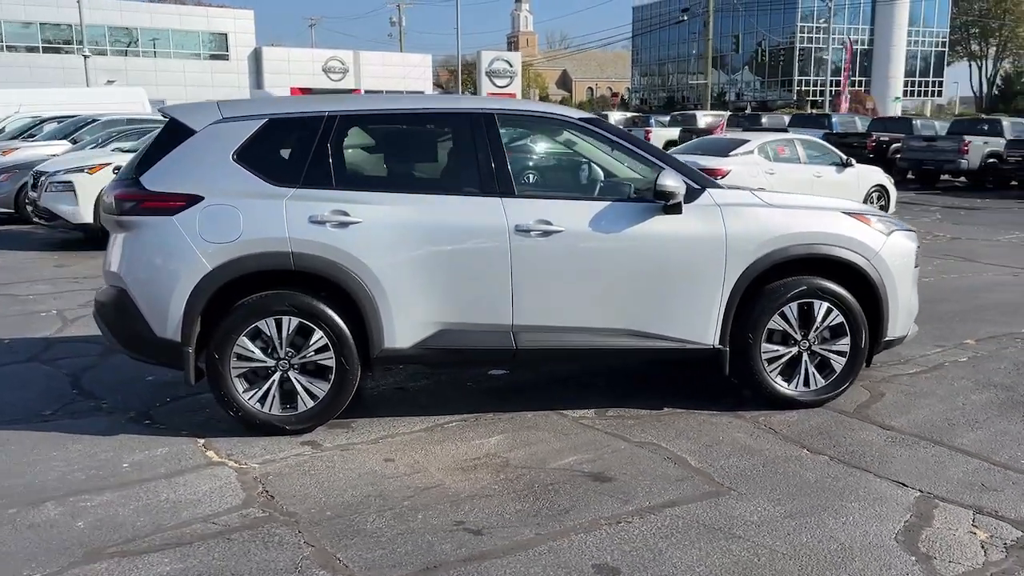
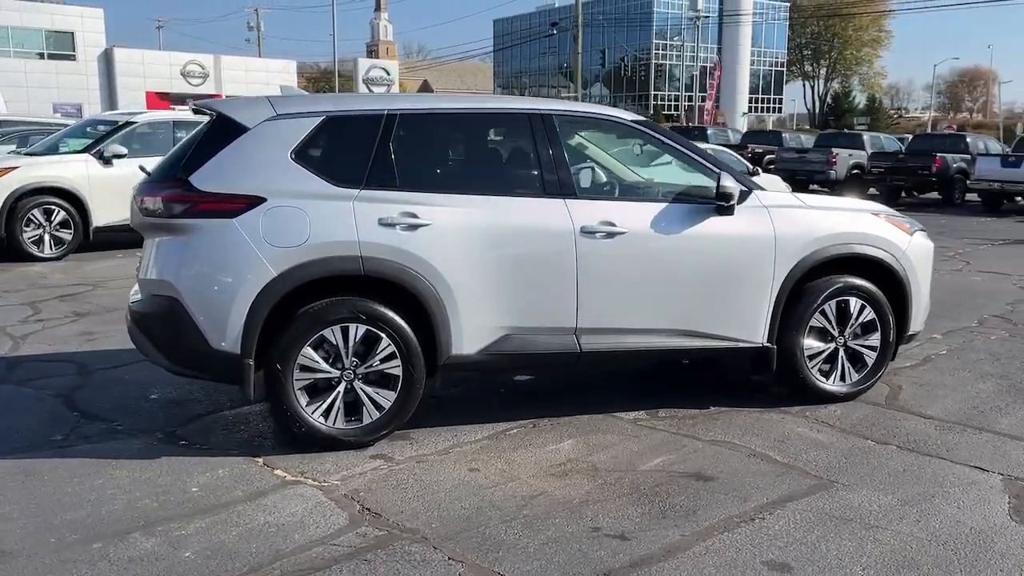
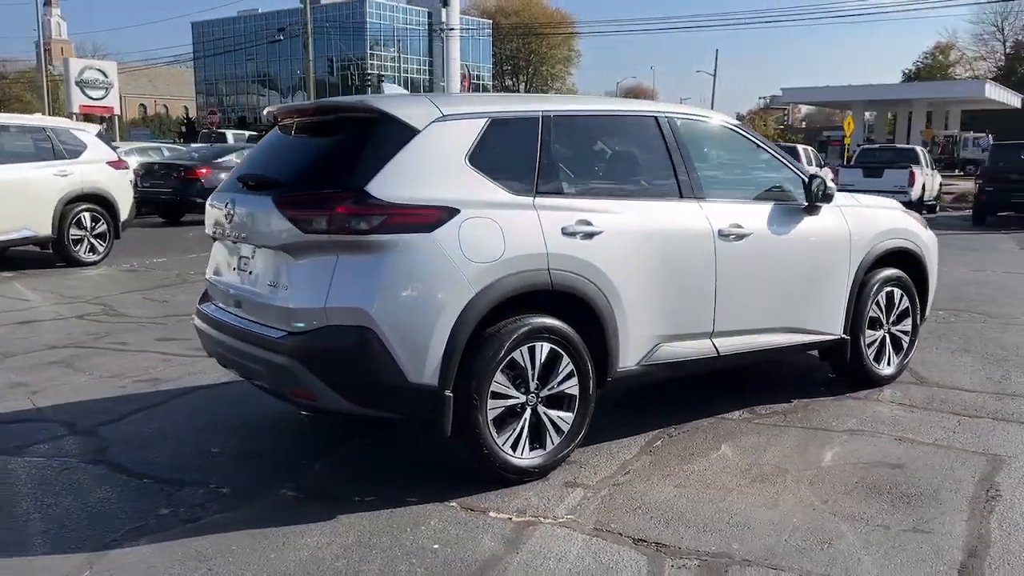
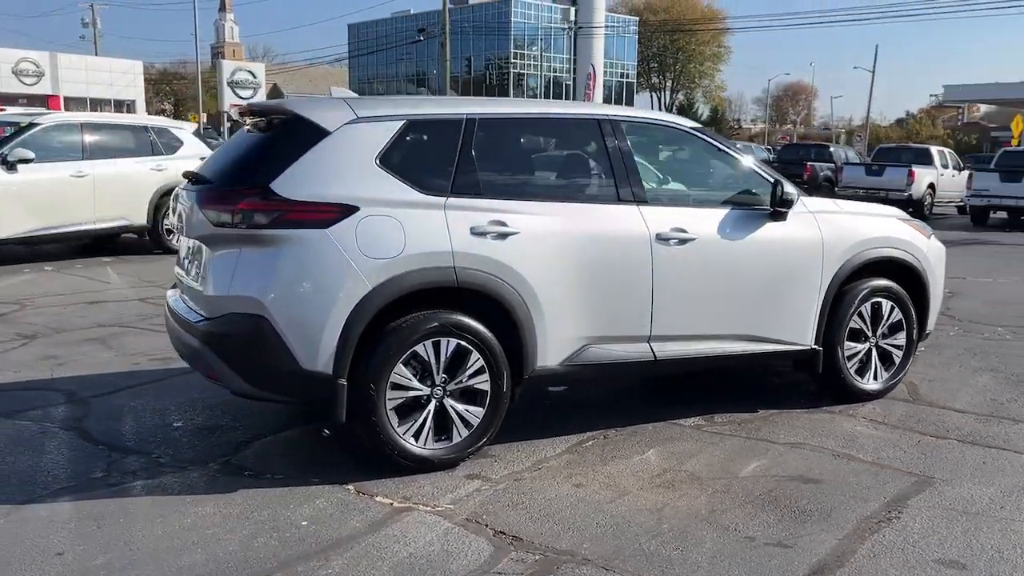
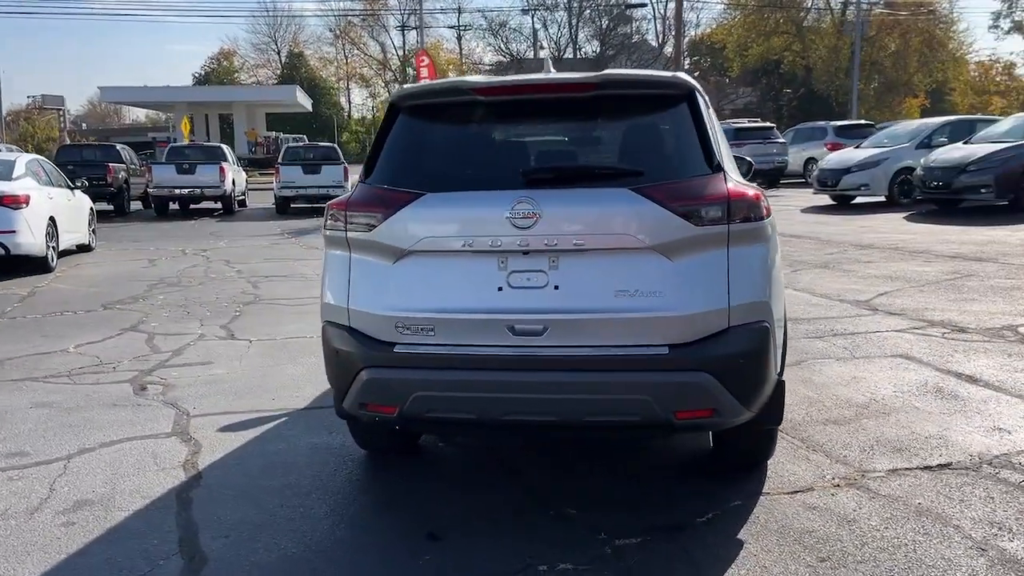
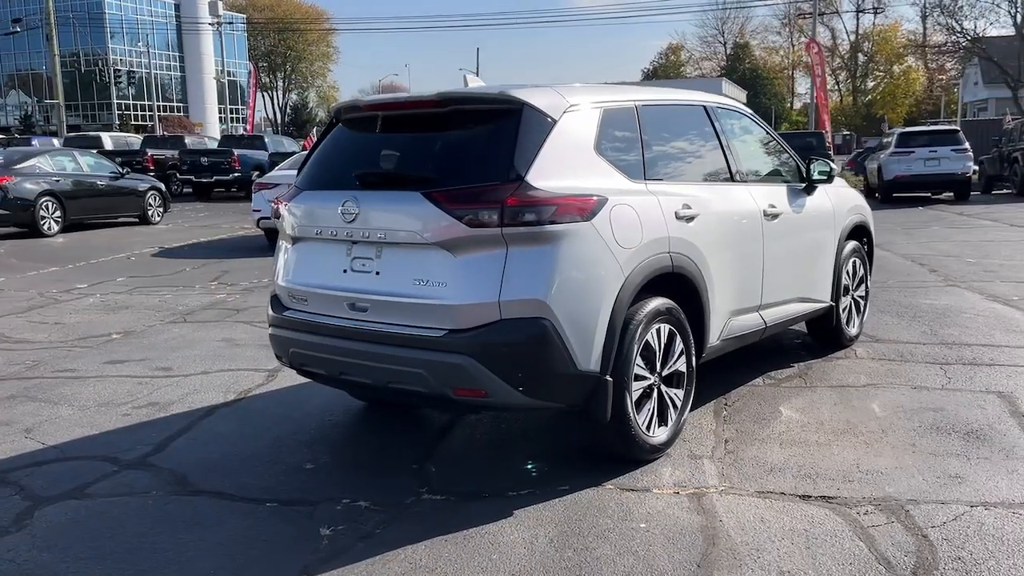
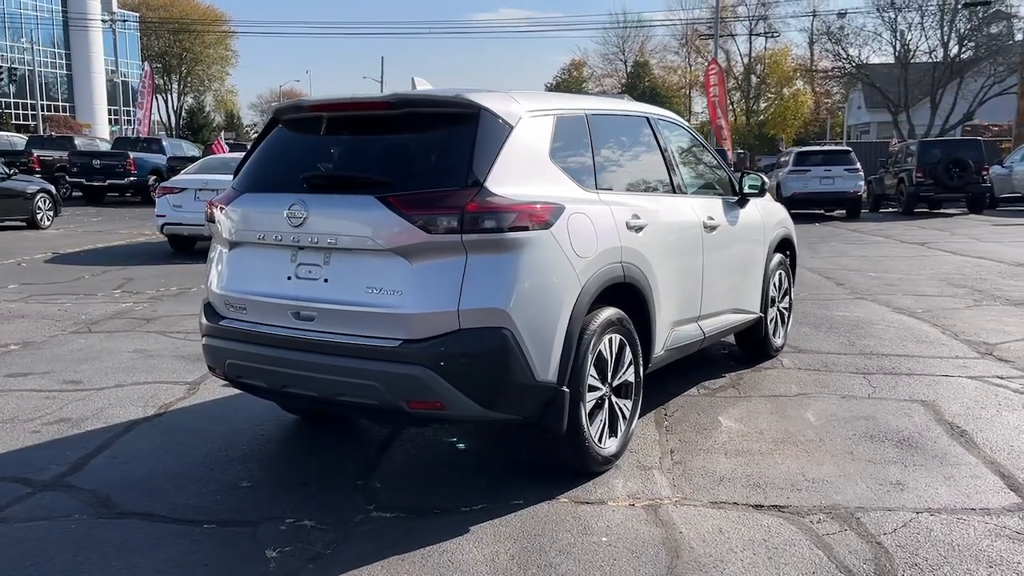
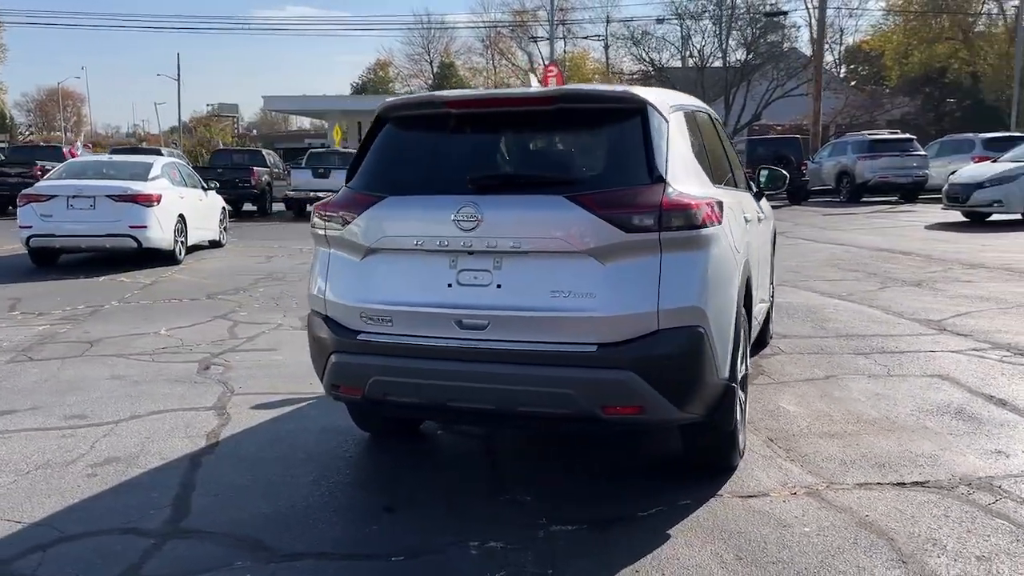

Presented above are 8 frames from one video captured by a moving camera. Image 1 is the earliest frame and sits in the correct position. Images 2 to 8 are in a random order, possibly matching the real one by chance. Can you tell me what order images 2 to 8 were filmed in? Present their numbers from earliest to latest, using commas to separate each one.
2, 4, 3, 6, 7, 8, 5
